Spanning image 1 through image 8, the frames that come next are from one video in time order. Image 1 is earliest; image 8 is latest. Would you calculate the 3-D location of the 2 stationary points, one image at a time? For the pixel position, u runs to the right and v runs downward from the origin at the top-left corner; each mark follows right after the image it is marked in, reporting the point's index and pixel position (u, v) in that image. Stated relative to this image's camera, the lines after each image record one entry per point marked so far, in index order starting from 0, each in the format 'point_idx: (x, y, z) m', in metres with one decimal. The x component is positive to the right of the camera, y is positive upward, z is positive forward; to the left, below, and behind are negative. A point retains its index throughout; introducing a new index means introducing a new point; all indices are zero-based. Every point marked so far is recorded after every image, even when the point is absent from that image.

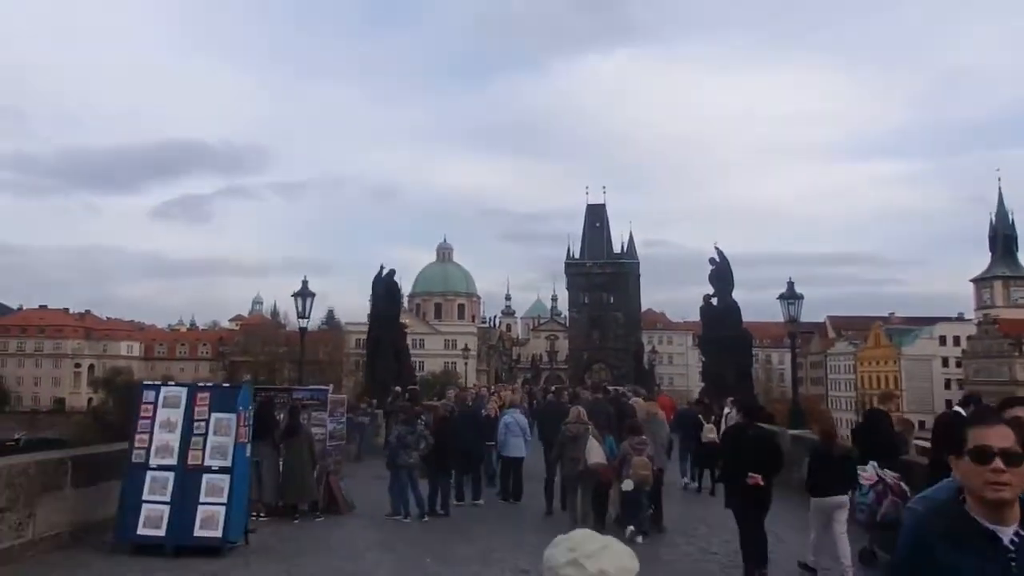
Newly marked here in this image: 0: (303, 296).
0: (-3.3, -0.1, +18.6) m
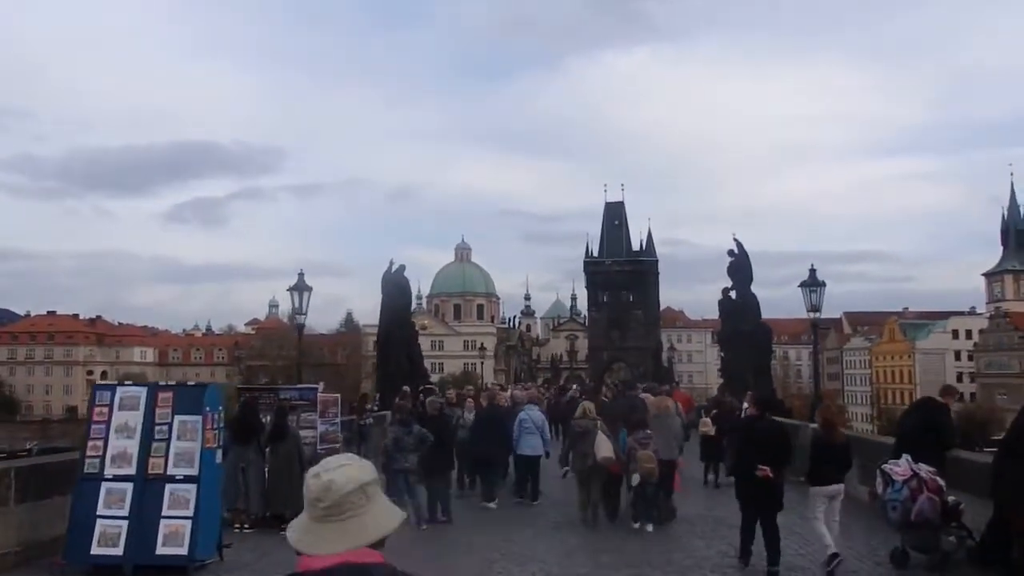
0: (-3.2, -0.1, +17.8) m
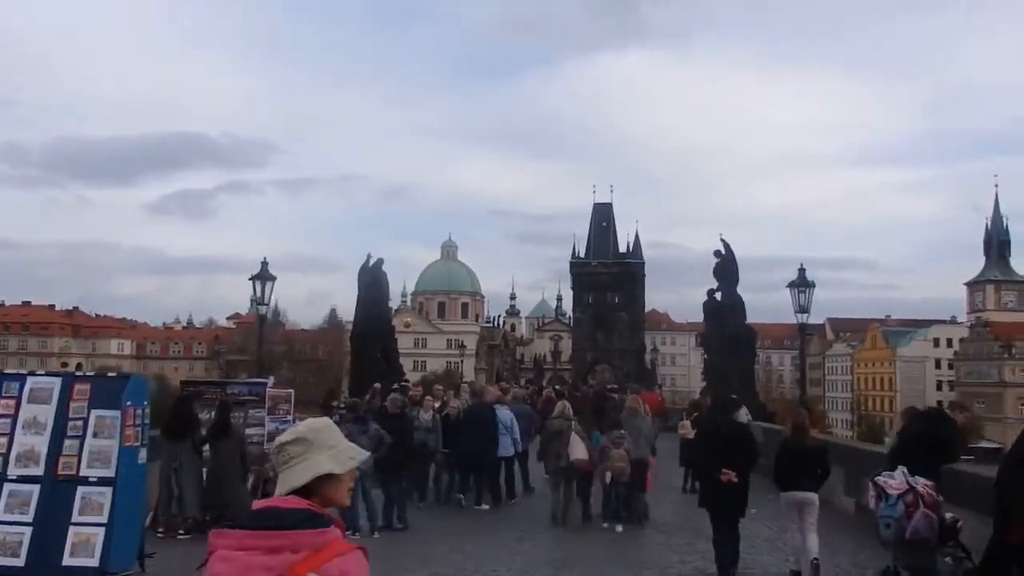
0: (-3.6, +0.1, +17.0) m
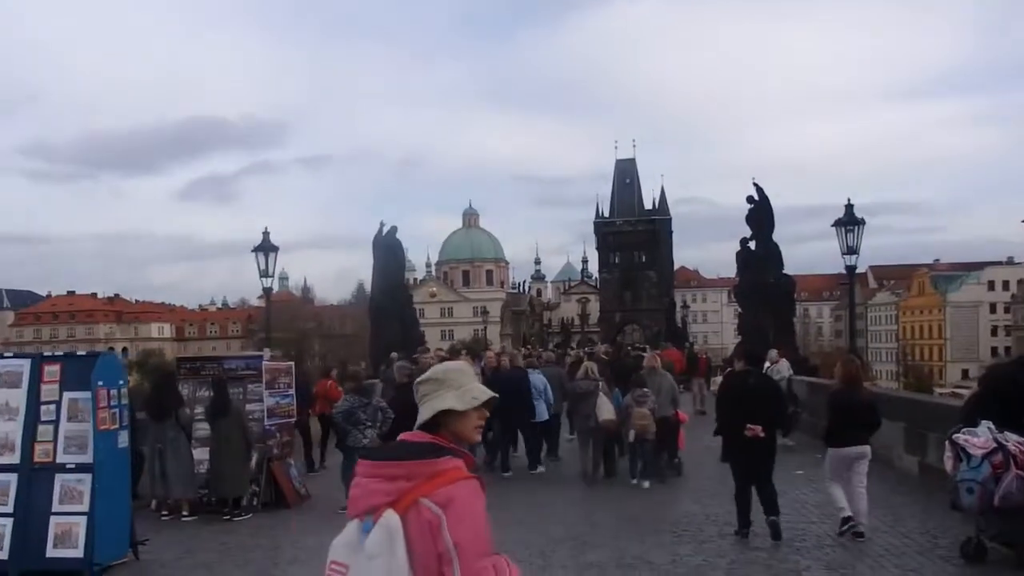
0: (-3.4, +0.5, +15.9) m
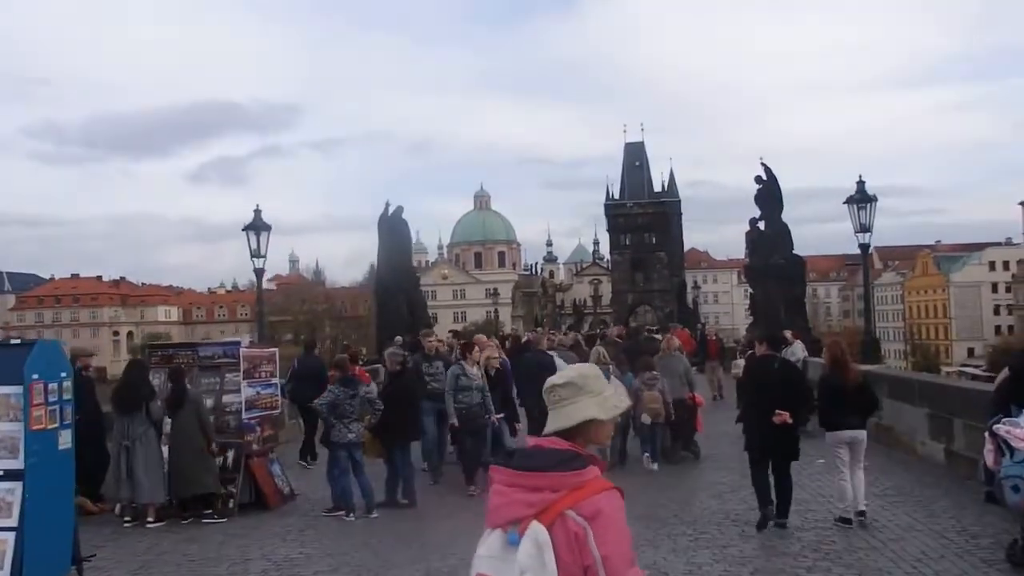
0: (-3.3, +0.7, +15.3) m
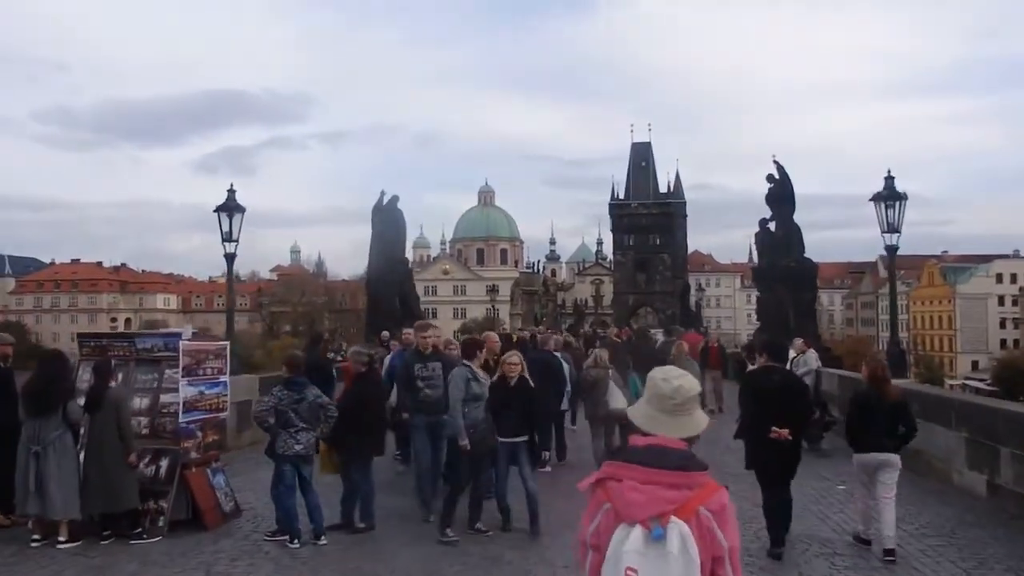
0: (-3.4, +0.9, +14.0) m
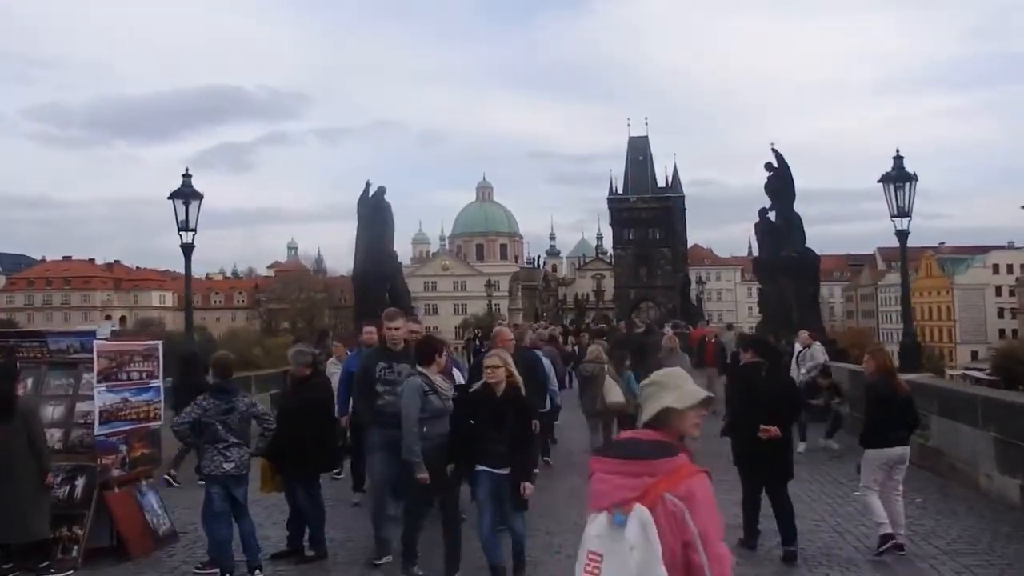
0: (-3.6, +0.9, +12.9) m
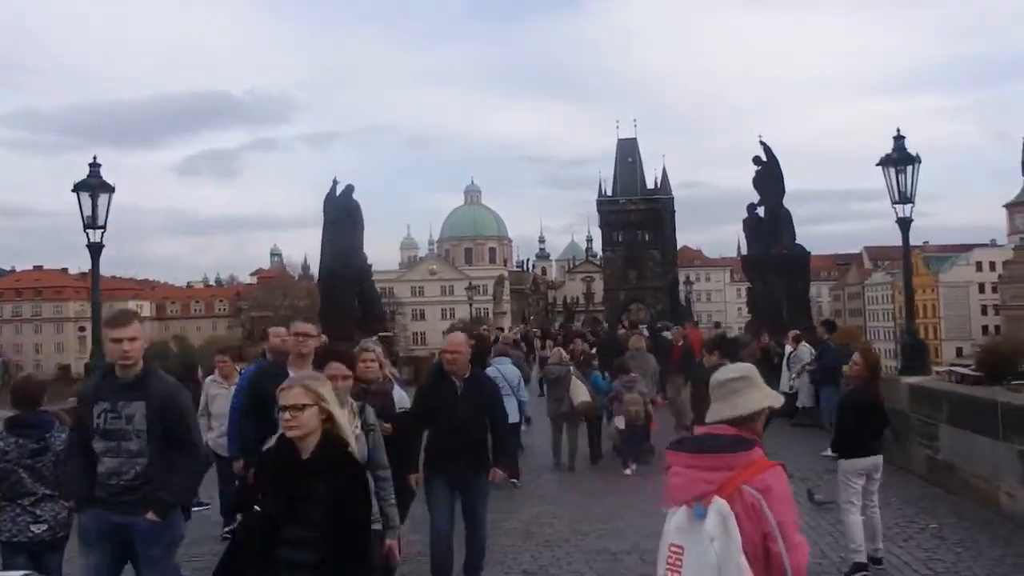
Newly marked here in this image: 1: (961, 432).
0: (-4.0, +0.9, +11.4) m
1: (+4.1, -1.4, +10.8) m
